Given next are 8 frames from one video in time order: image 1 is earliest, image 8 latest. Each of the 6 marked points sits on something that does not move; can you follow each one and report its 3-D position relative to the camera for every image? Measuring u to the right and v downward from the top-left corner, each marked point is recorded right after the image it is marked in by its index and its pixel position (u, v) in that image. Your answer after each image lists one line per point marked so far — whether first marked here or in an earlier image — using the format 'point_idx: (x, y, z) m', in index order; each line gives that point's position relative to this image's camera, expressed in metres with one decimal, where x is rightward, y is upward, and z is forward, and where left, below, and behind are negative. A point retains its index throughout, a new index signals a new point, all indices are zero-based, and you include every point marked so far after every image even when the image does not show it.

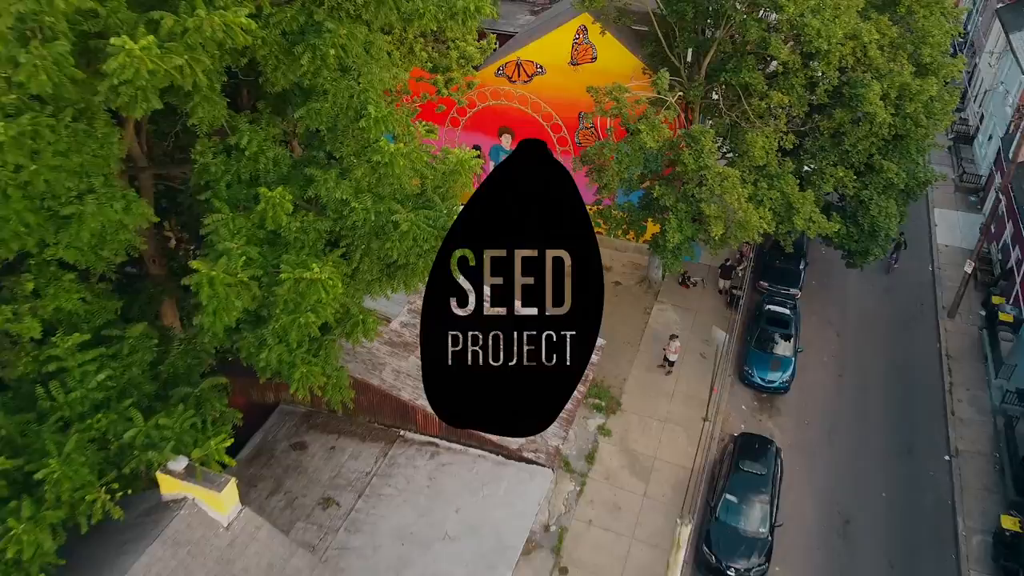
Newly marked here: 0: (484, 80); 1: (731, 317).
0: (-0.6, +4.7, +17.1) m
1: (+4.7, -0.7, +16.6) m
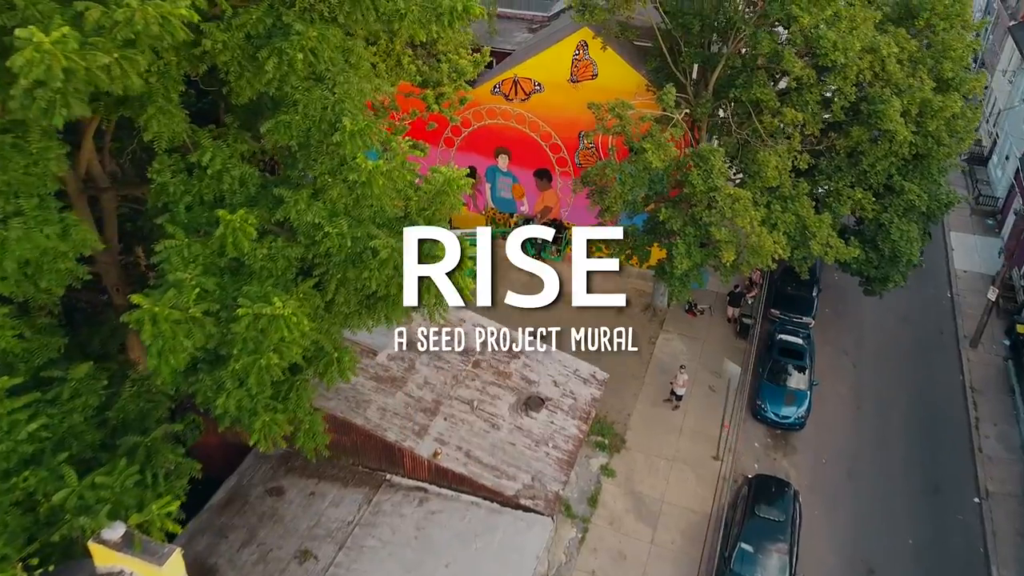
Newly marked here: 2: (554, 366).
0: (-0.7, +4.1, +16.4) m
1: (+4.7, -1.3, +15.7) m
2: (+0.7, -1.3, +12.4) m
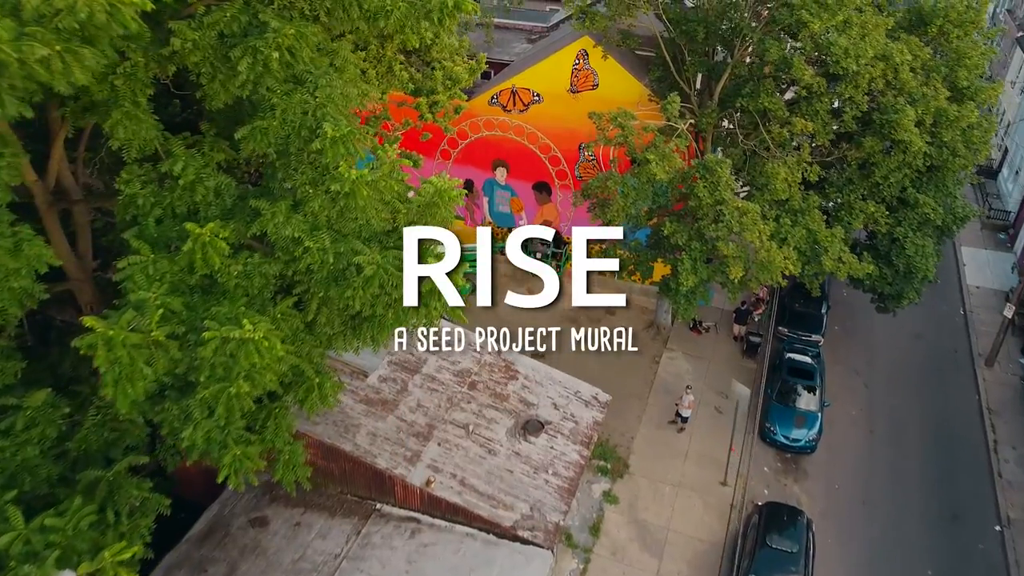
0: (-0.8, +3.7, +15.9) m
1: (+4.6, -1.6, +15.1) m
2: (+0.6, -1.6, +11.8) m
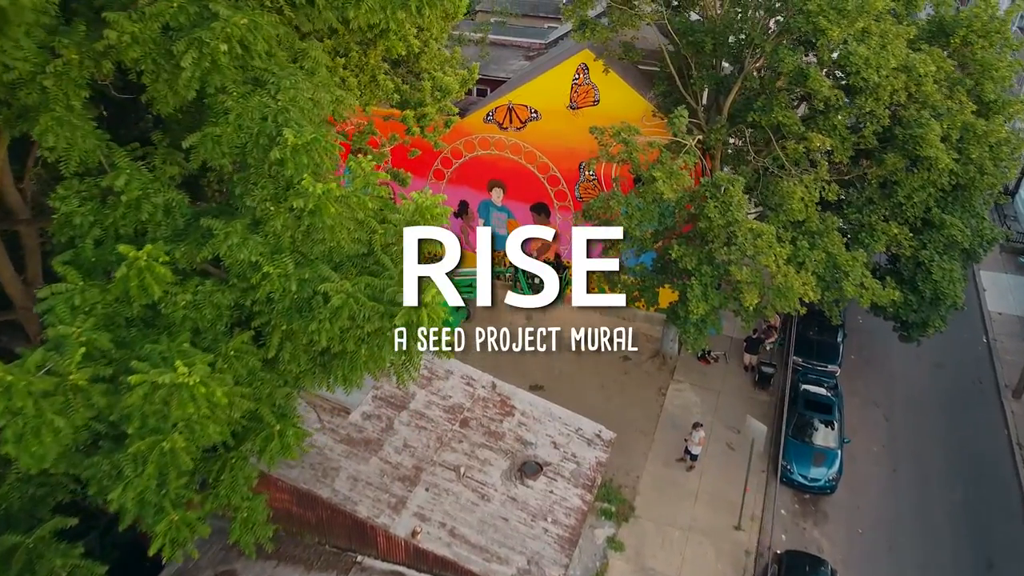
0: (-0.8, +3.2, +15.1) m
1: (+4.6, -2.1, +14.2) m
2: (+0.6, -2.0, +10.9) m
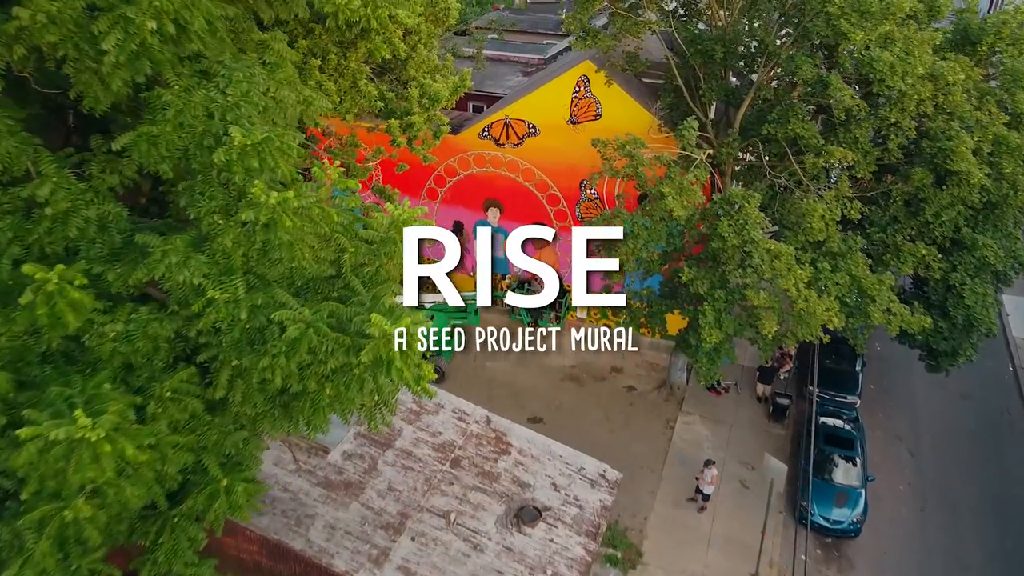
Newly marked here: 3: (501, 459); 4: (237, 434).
0: (-0.9, +2.7, +14.3) m
1: (+4.5, -2.5, +13.2) m
2: (+0.5, -2.3, +9.9) m
3: (-0.1, -2.2, +9.8) m
4: (-1.9, -1.0, +5.2) m
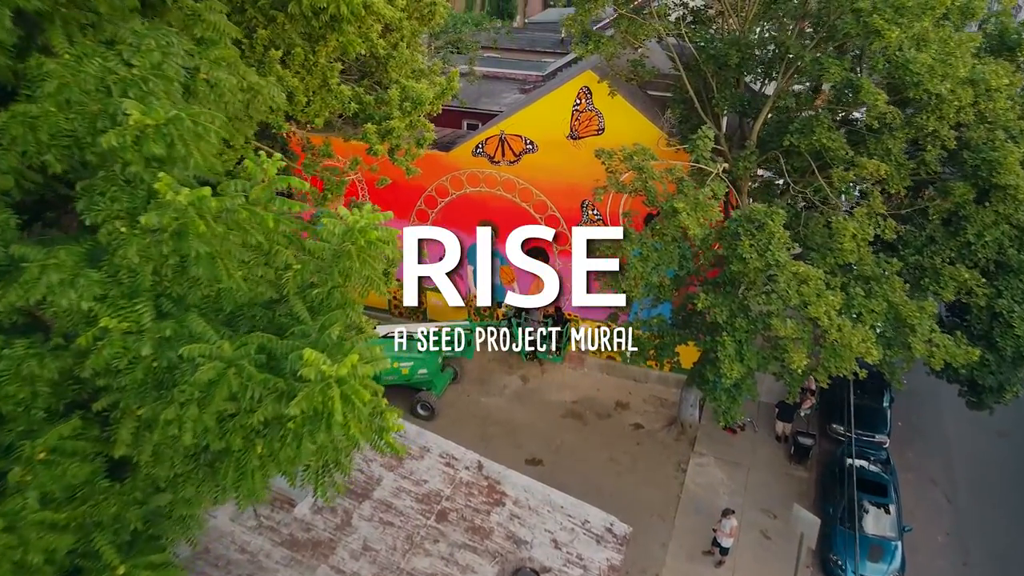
0: (-0.9, +2.2, +13.3) m
1: (+4.5, -3.0, +12.0) m
2: (+0.5, -2.6, +8.7) m
3: (-0.2, -2.5, +8.6) m
4: (-1.9, -1.1, +4.0) m
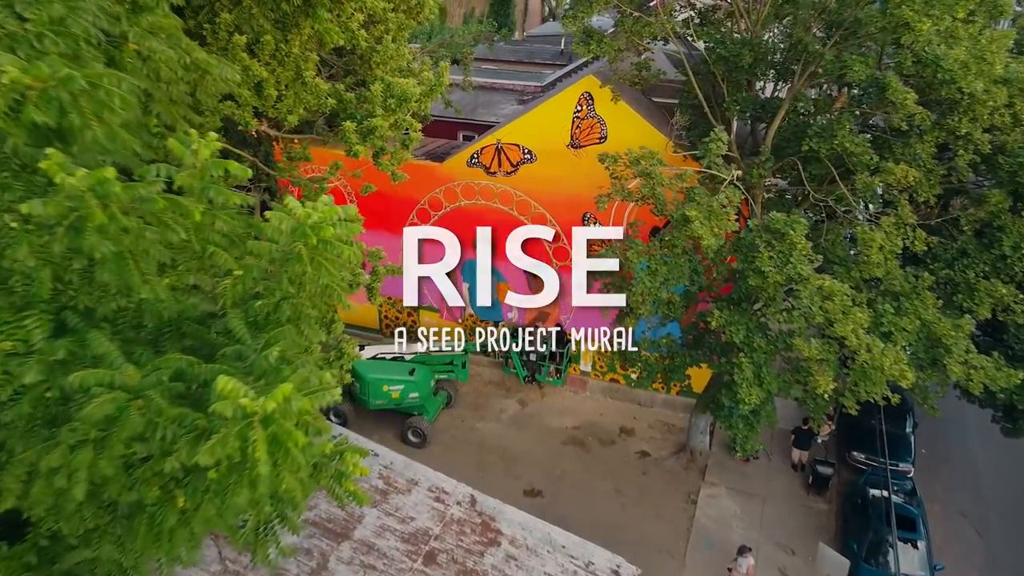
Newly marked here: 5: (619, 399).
0: (-1.0, +1.9, +12.6) m
1: (+4.4, -3.2, +11.1) m
2: (+0.4, -2.8, +7.9) m
3: (-0.2, -2.7, +7.8) m
4: (-2.0, -1.2, +3.2) m
5: (+1.9, -2.0, +13.6) m
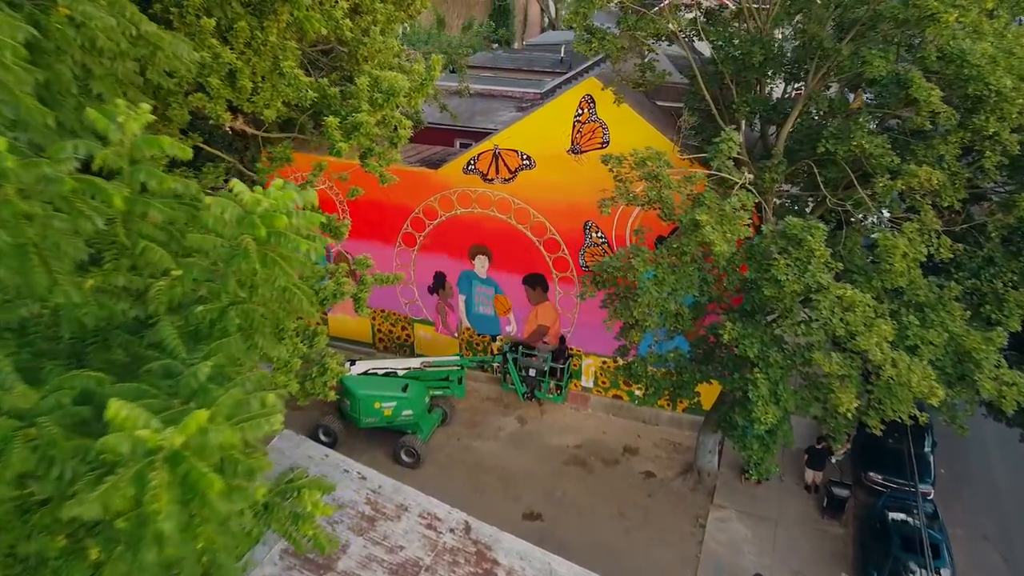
0: (-1.0, +1.7, +12.0) m
1: (+4.4, -3.4, +10.5) m
2: (+0.4, -2.9, +7.3) m
3: (-0.3, -2.8, +7.2) m
4: (-2.0, -1.2, +2.6) m
5: (+1.9, -2.2, +13.0) m
